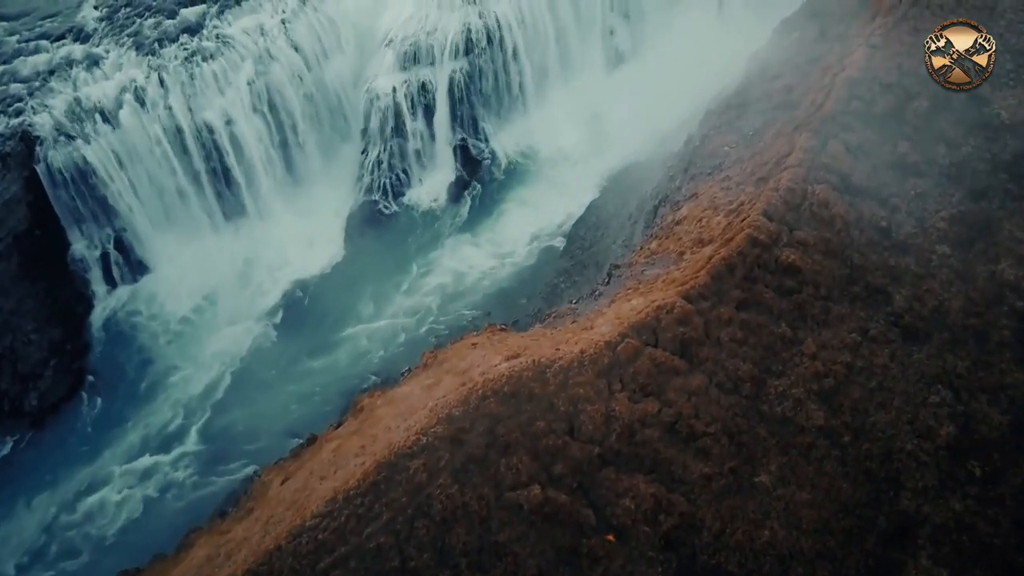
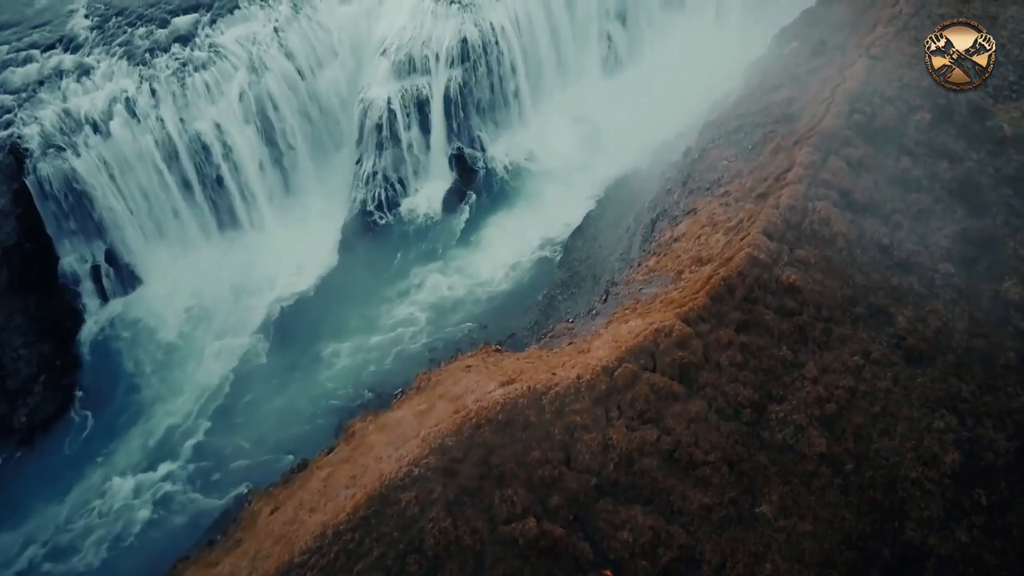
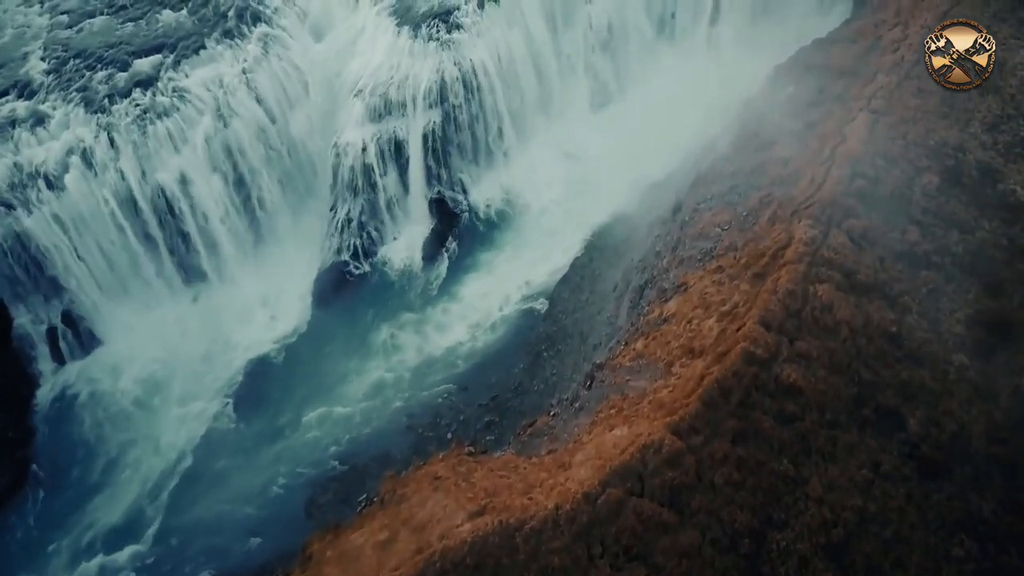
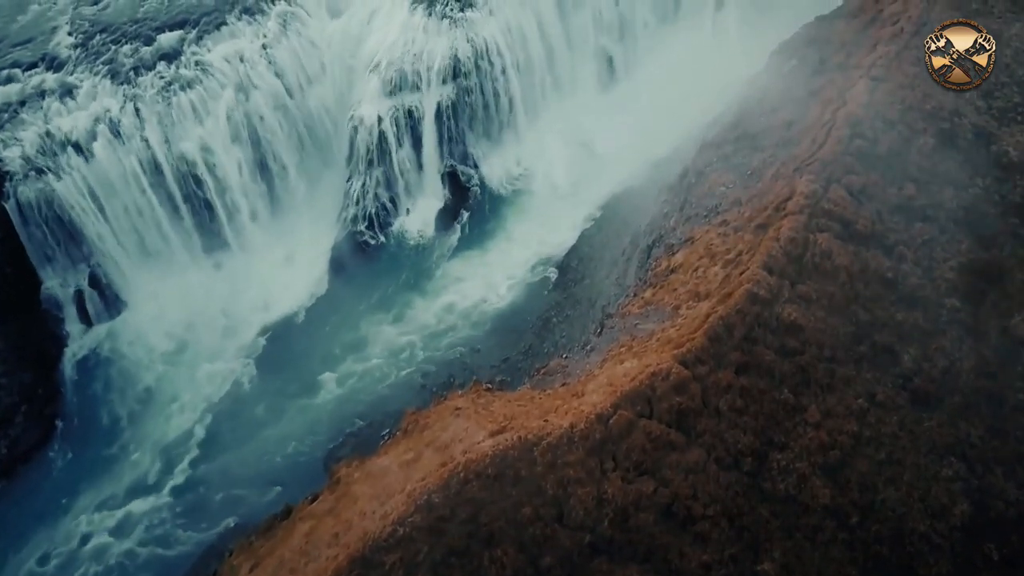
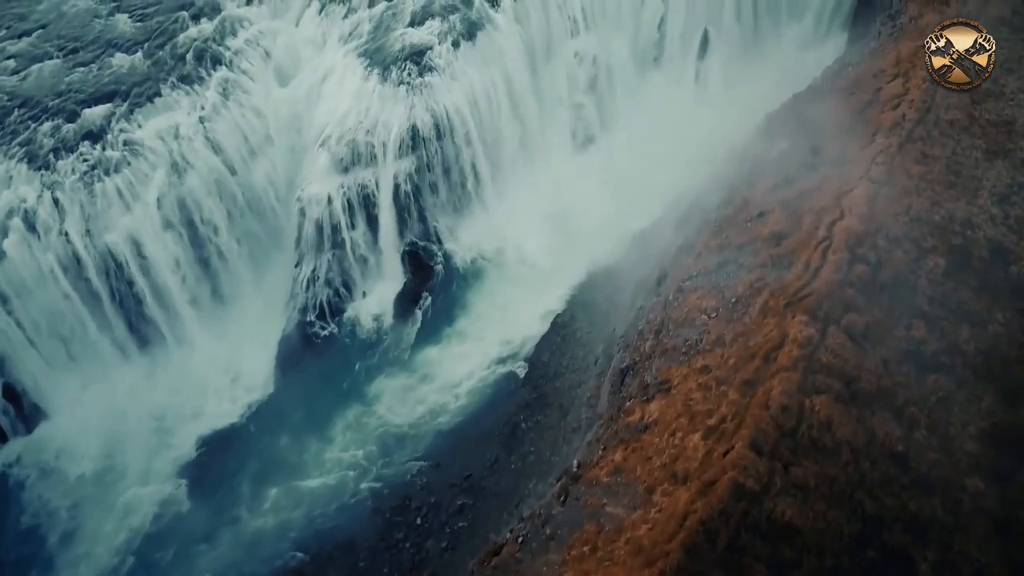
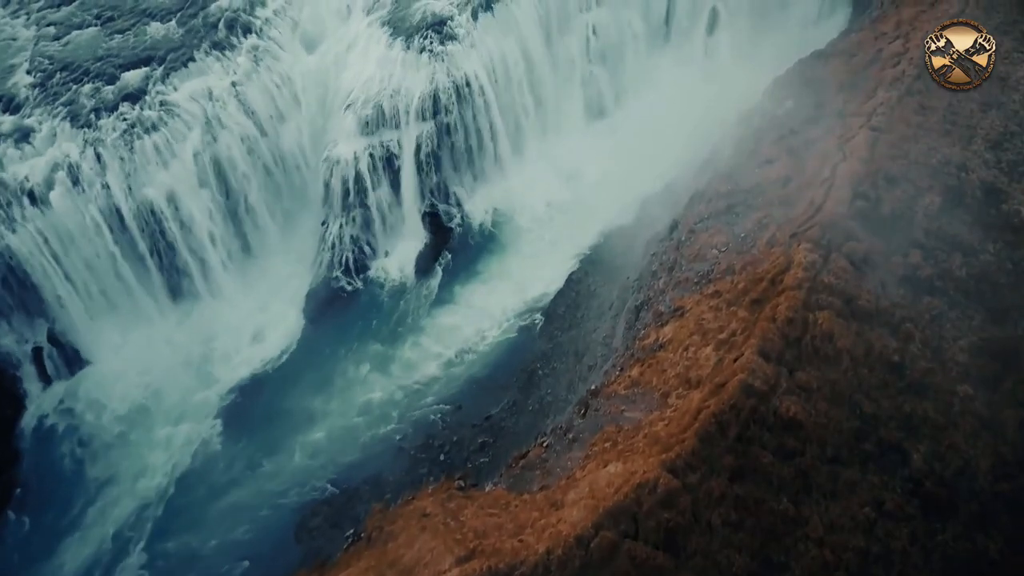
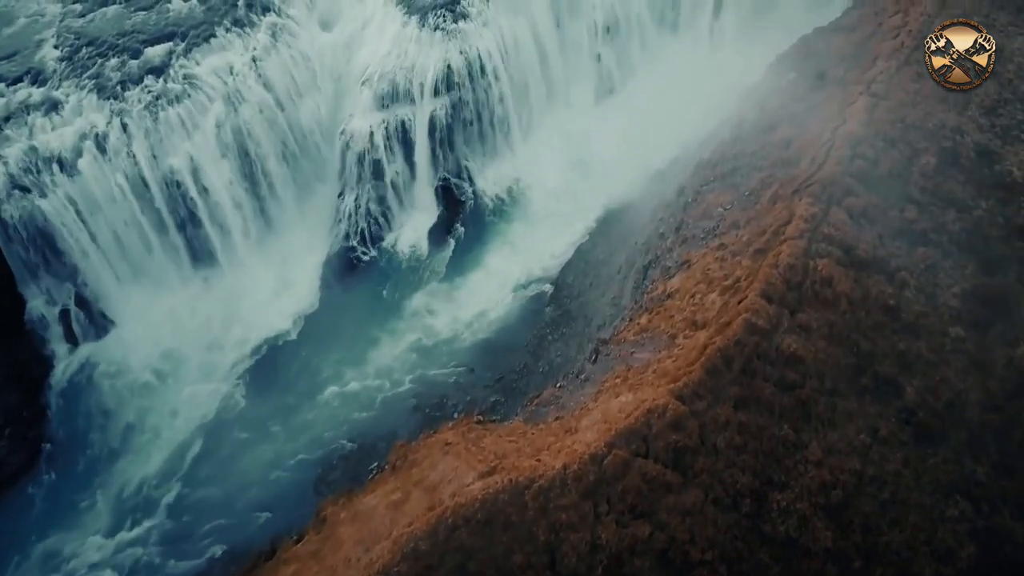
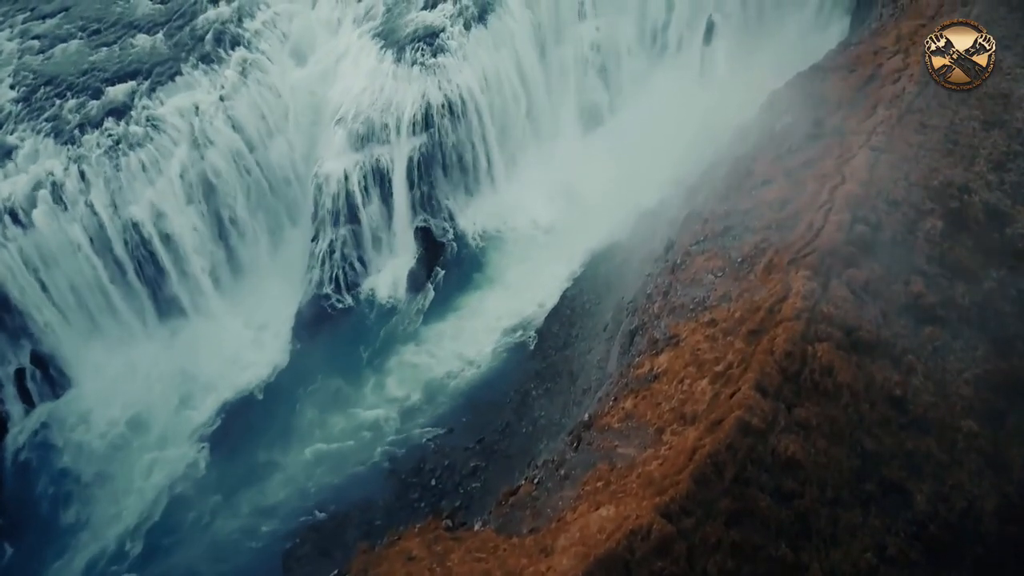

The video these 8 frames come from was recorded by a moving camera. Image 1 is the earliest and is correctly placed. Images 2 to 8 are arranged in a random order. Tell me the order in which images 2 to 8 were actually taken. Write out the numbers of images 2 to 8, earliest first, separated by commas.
2, 4, 7, 3, 6, 8, 5
